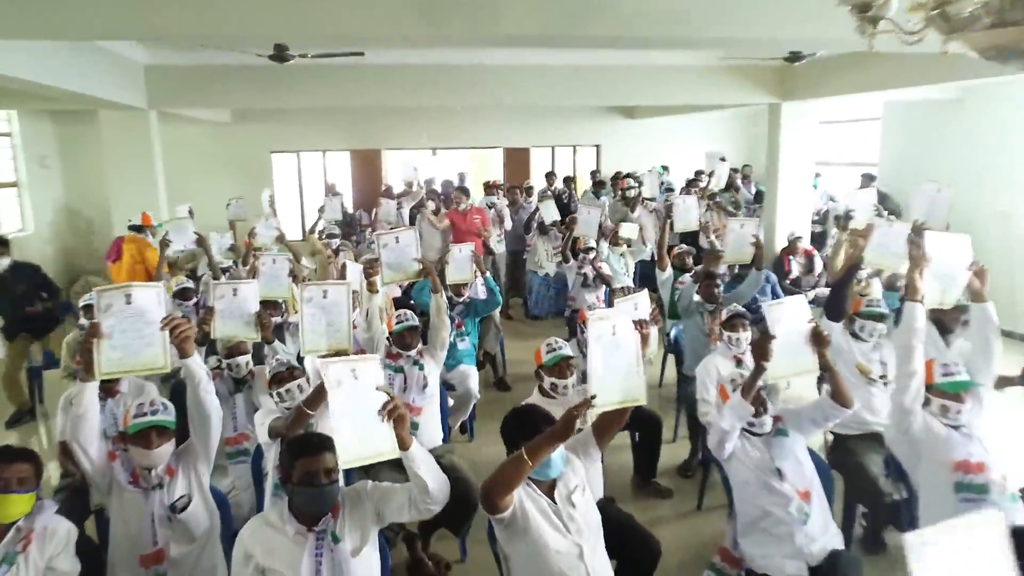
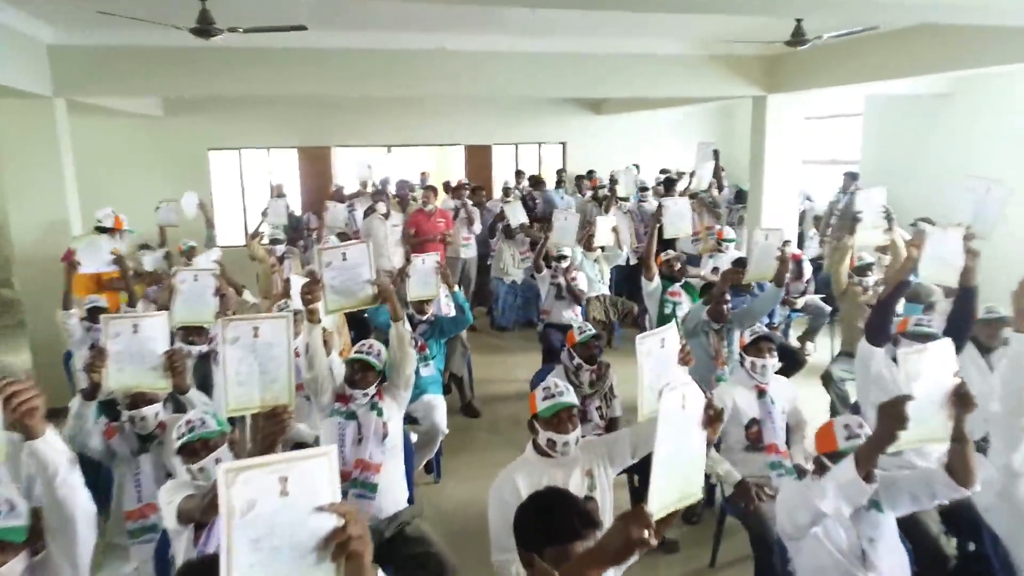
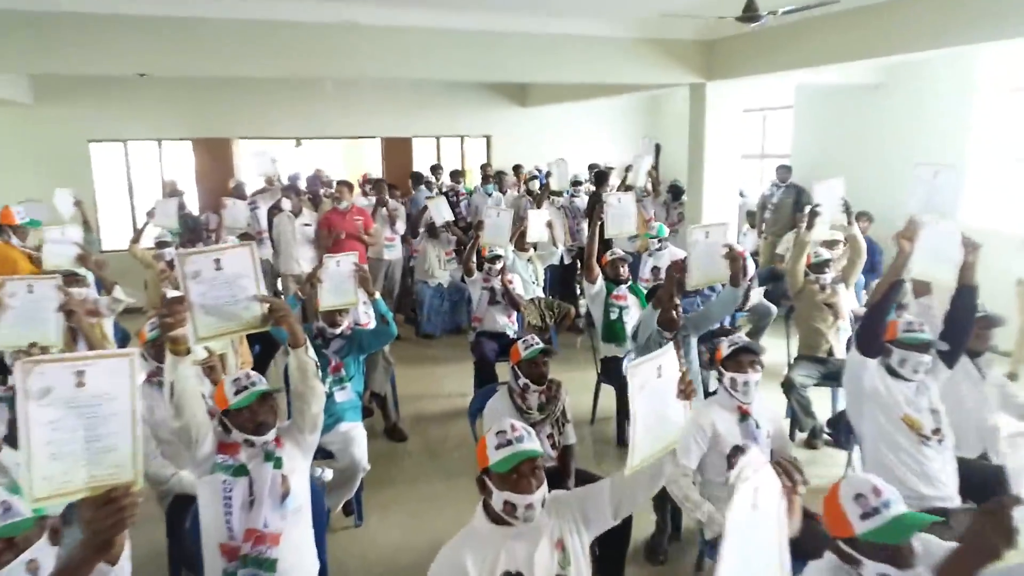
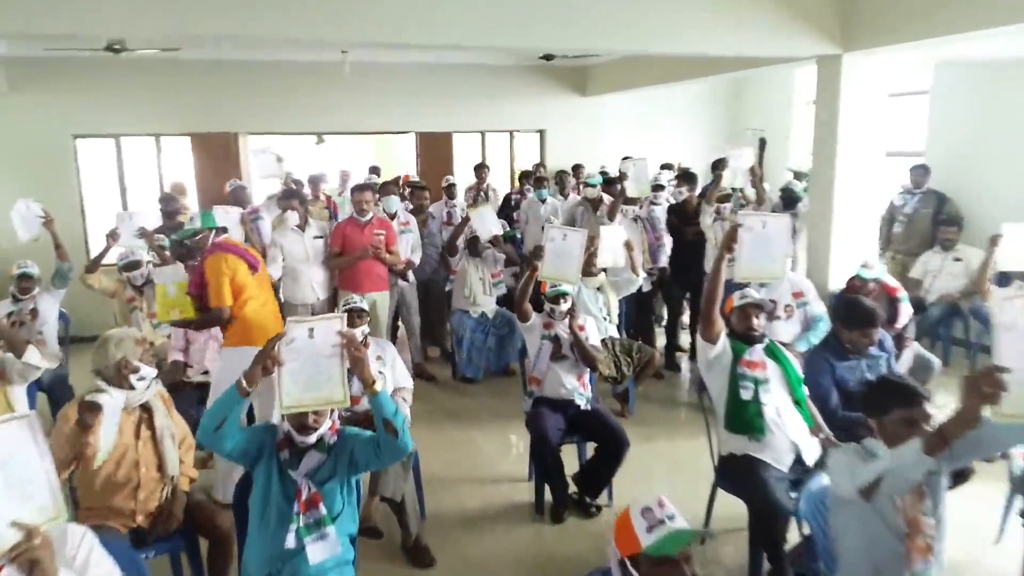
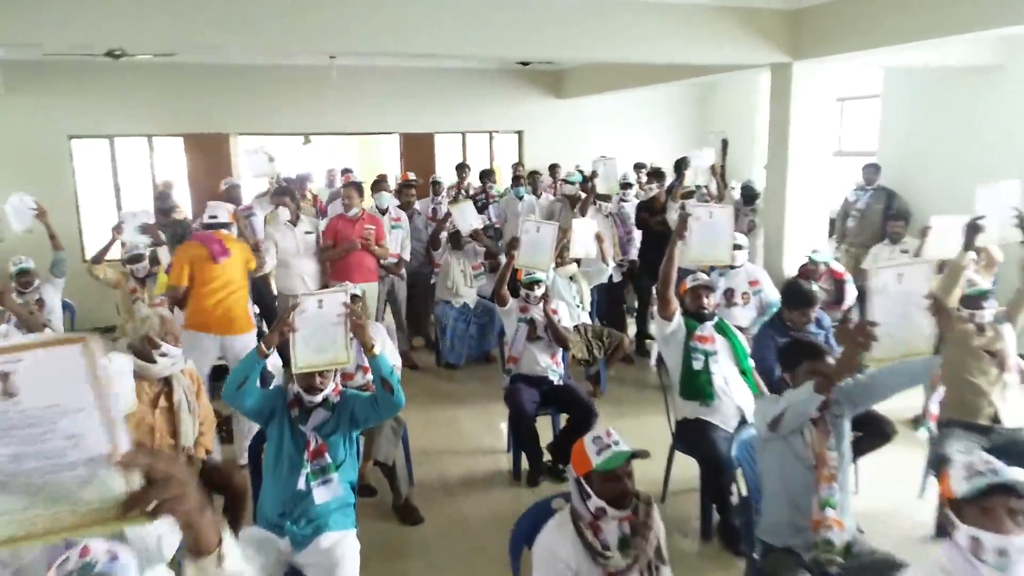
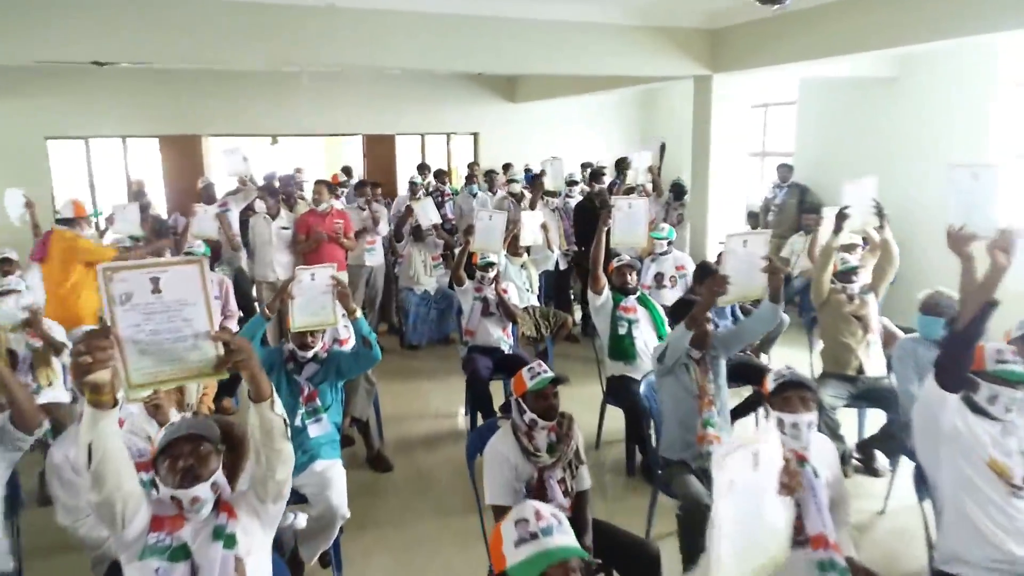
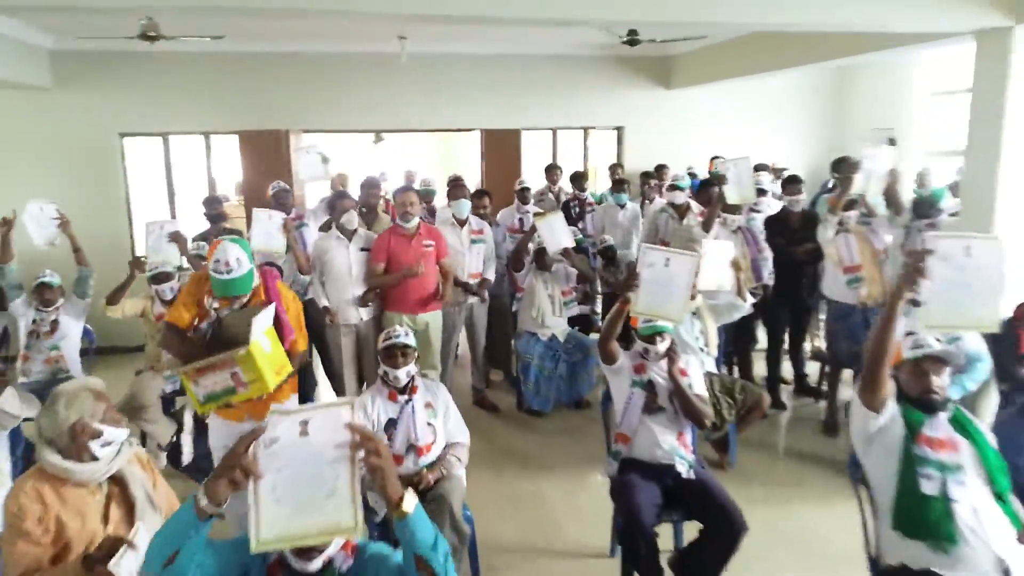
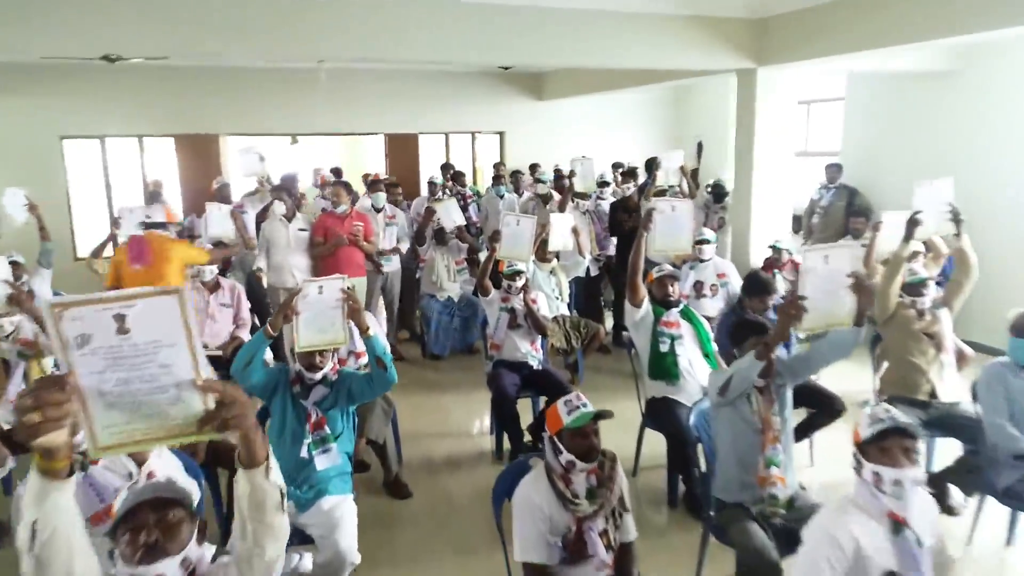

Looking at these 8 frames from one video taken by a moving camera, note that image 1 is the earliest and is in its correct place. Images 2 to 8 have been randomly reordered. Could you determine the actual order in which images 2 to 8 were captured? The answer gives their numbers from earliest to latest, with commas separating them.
2, 3, 6, 8, 5, 4, 7
